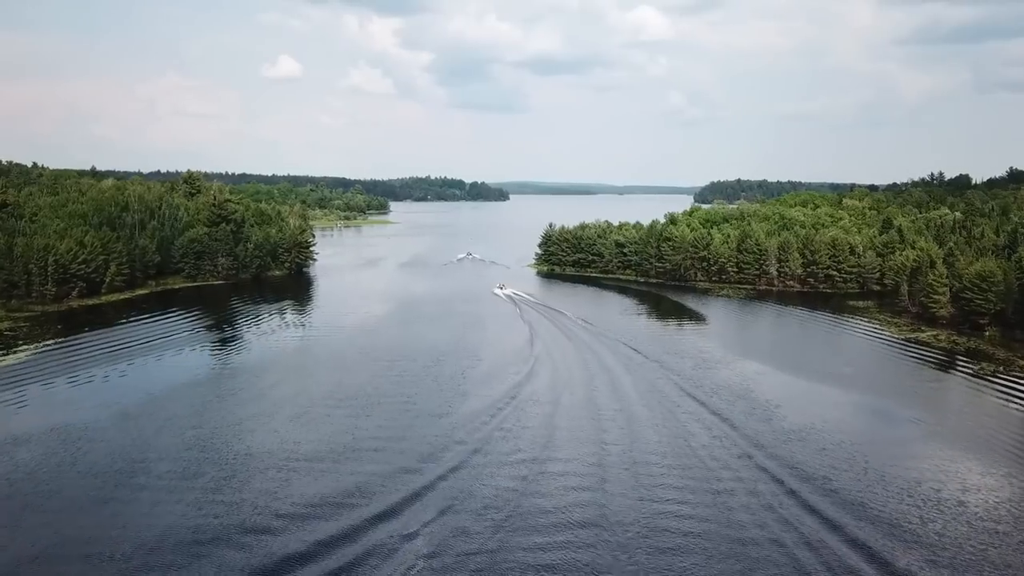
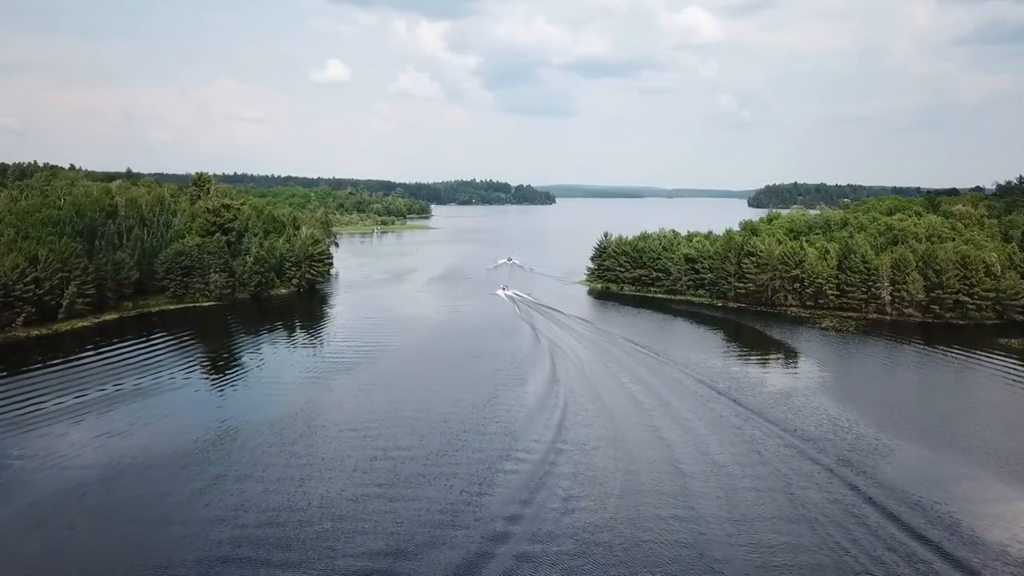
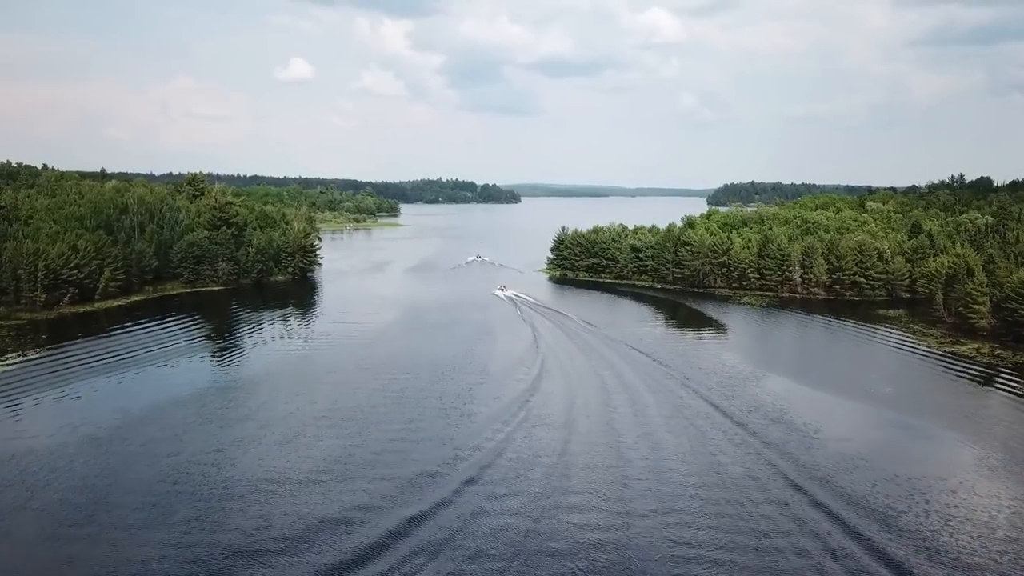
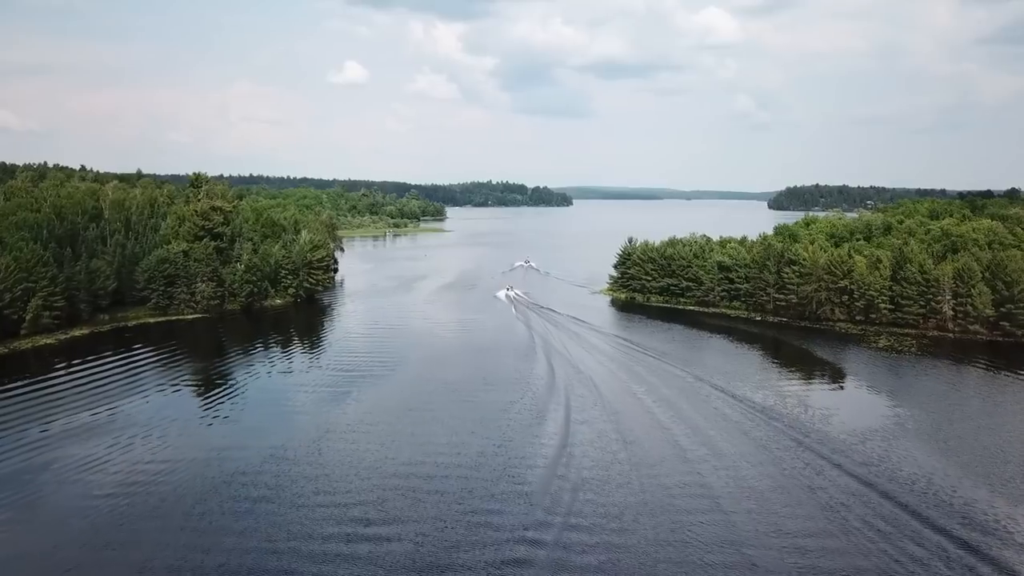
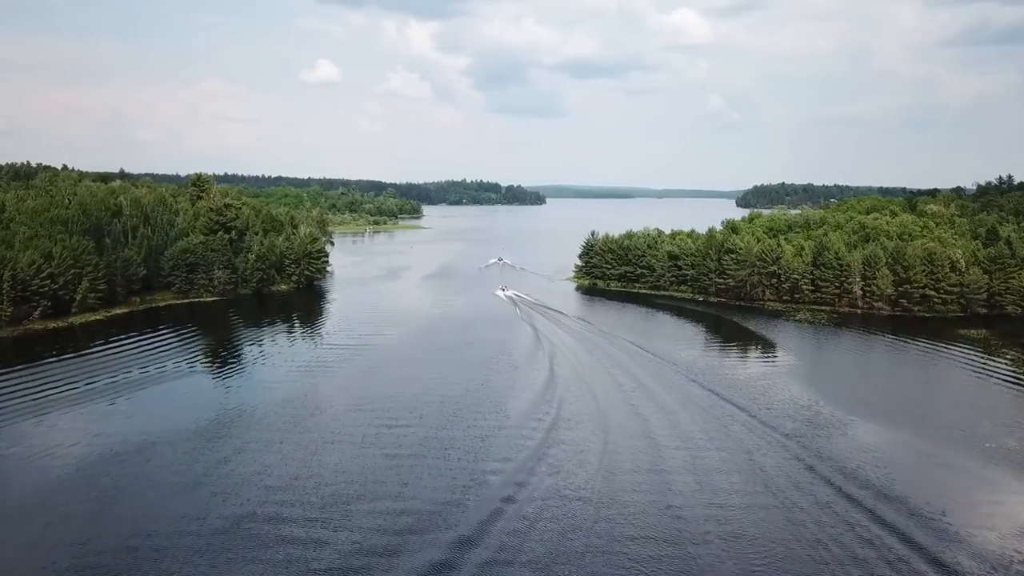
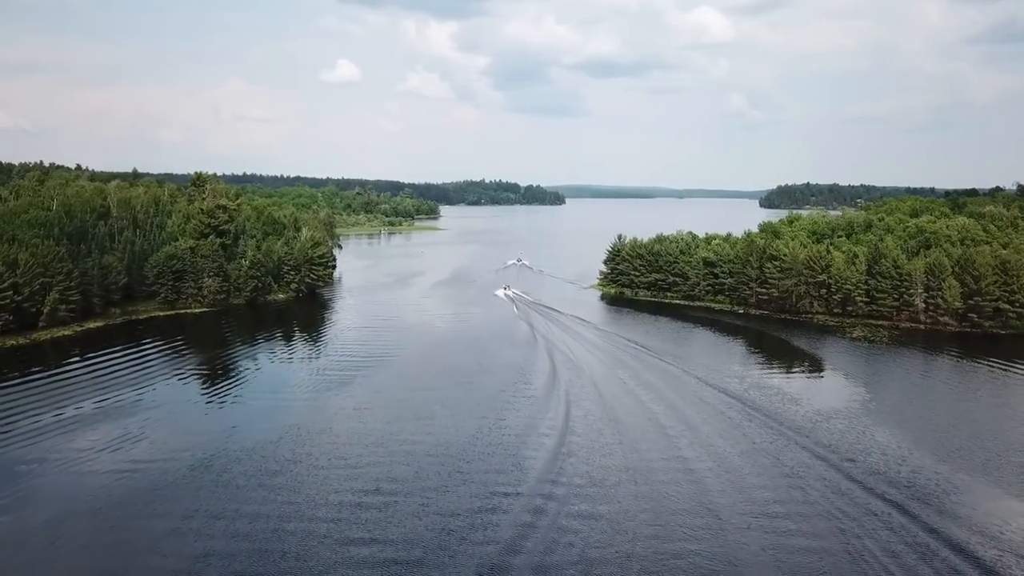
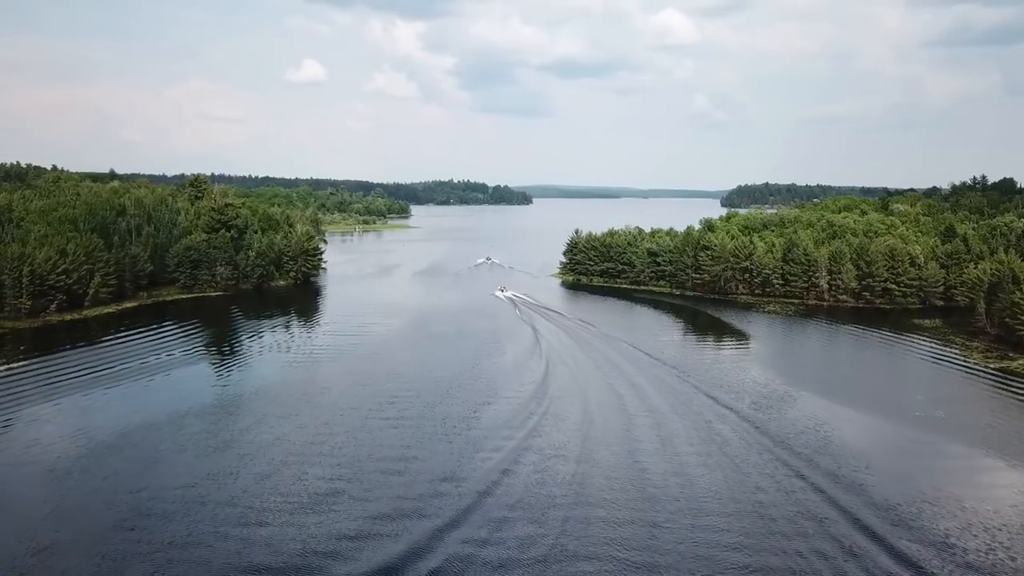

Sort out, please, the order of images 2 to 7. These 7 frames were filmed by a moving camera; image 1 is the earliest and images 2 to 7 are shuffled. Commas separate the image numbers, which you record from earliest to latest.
3, 7, 5, 2, 6, 4
